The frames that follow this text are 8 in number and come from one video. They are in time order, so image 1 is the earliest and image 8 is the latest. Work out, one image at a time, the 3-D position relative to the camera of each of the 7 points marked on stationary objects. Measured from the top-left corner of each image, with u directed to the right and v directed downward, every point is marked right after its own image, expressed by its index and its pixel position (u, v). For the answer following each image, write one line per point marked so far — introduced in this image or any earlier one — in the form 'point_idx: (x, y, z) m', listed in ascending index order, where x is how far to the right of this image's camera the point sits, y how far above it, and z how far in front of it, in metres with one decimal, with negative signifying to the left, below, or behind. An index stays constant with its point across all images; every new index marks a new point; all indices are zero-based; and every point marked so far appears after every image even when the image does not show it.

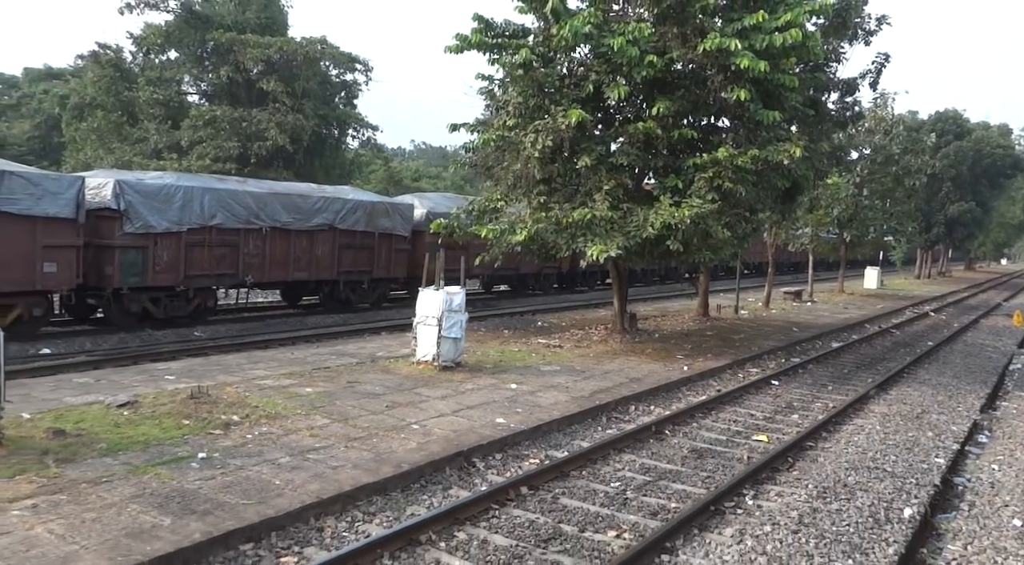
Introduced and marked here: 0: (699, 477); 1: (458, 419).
0: (+1.5, -1.6, +6.8) m
1: (-0.4, -1.2, +7.4) m
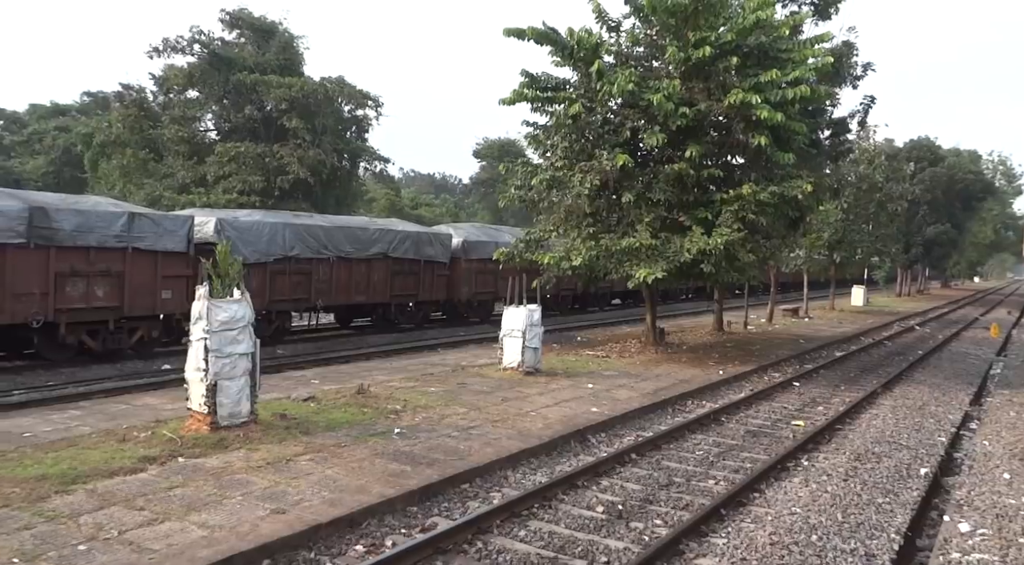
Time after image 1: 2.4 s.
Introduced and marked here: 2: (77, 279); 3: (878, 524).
0: (+2.6, -1.7, +8.6) m
1: (+0.6, -1.4, +9.2) m
2: (-6.1, 0.0, +11.6) m
3: (+2.8, -1.8, +6.4) m
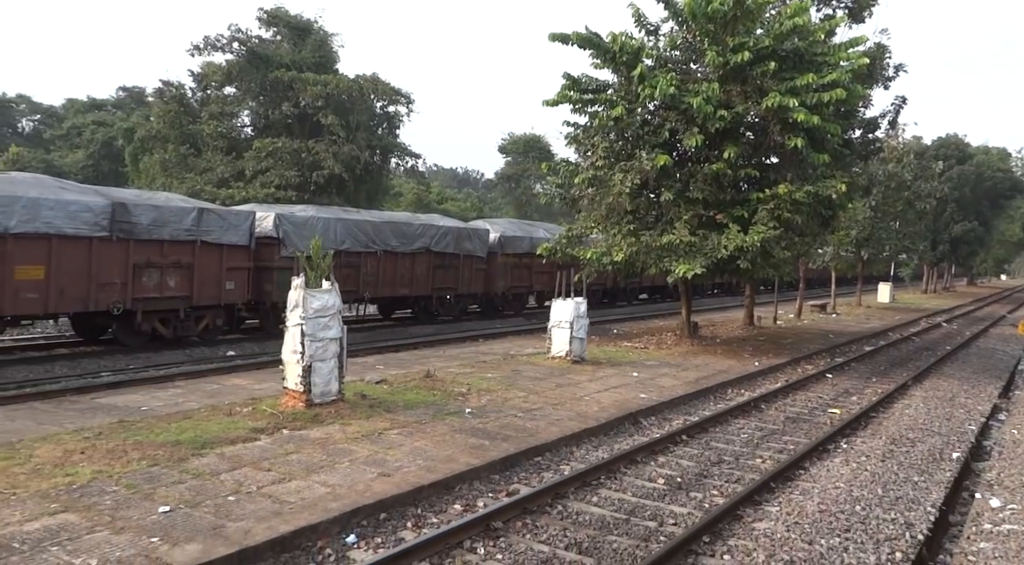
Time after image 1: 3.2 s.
0: (+3.2, -1.7, +9.2) m
1: (+1.2, -1.3, +9.9) m
2: (-5.4, +0.2, +12.4) m
3: (+3.4, -1.8, +7.0) m
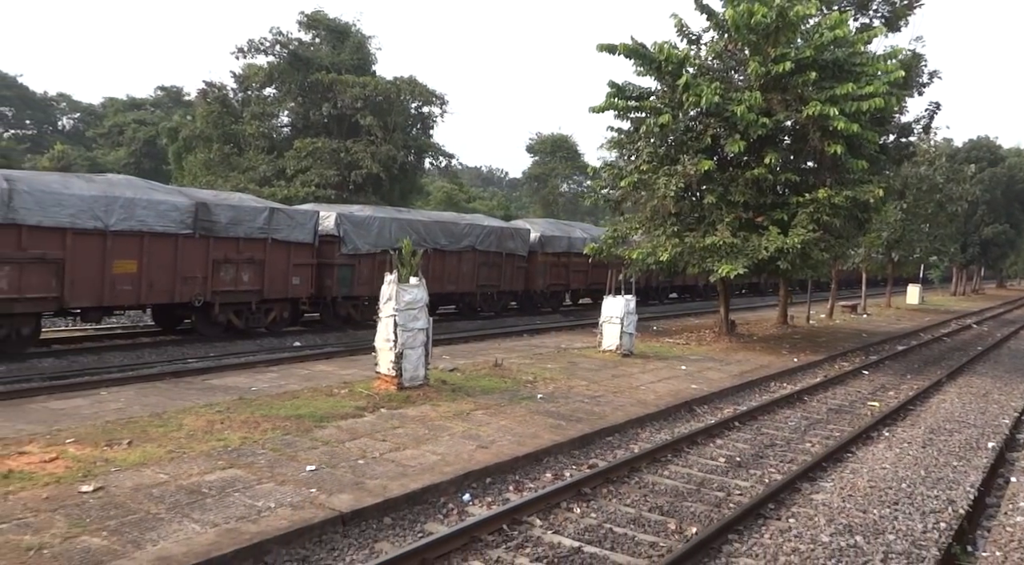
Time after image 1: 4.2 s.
0: (+3.9, -1.6, +9.9) m
1: (+2.0, -1.3, +10.6) m
2: (-4.5, +0.3, +13.3) m
3: (+4.1, -1.8, +7.6) m
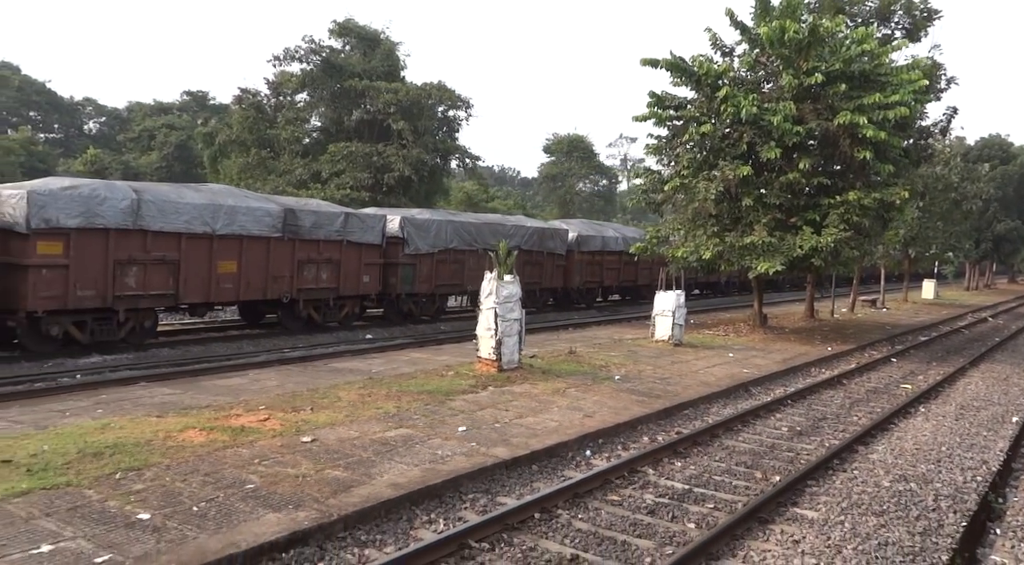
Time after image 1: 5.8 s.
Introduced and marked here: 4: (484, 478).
0: (+4.9, -1.6, +11.1) m
1: (+3.0, -1.2, +11.8) m
2: (-3.5, +0.3, +14.6) m
3: (+5.0, -1.7, +8.8) m
4: (-0.2, -1.4, +5.9) m
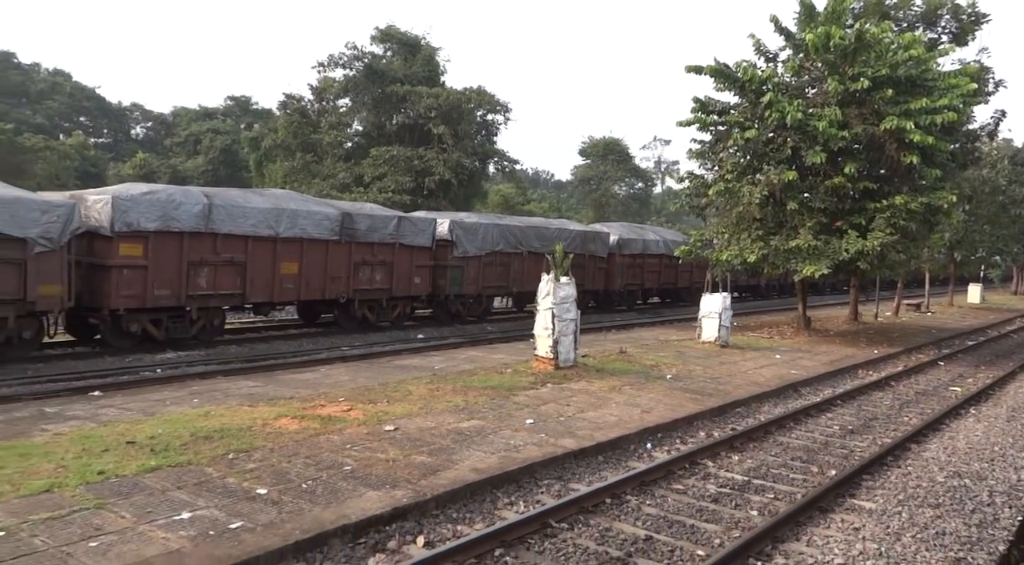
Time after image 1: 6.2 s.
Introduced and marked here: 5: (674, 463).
0: (+5.6, -1.6, +11.3) m
1: (+3.7, -1.3, +12.1) m
2: (-2.7, +0.3, +15.1) m
3: (+5.7, -1.8, +9.0) m
4: (+0.3, -1.4, +6.2) m
5: (+1.3, -1.5, +6.7) m
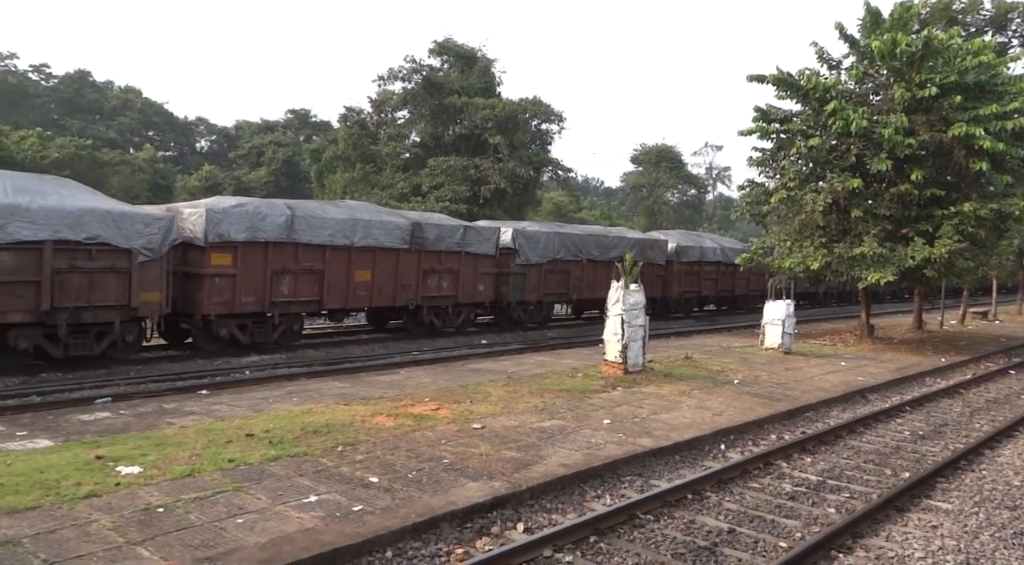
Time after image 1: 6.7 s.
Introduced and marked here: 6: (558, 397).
0: (+6.6, -1.7, +11.3) m
1: (+4.7, -1.4, +12.2) m
2: (-1.5, +0.2, +15.6) m
3: (+6.5, -1.8, +9.0) m
4: (+1.0, -1.4, +6.6) m
5: (+2.0, -1.5, +7.0) m
6: (+0.5, -1.2, +8.5) m
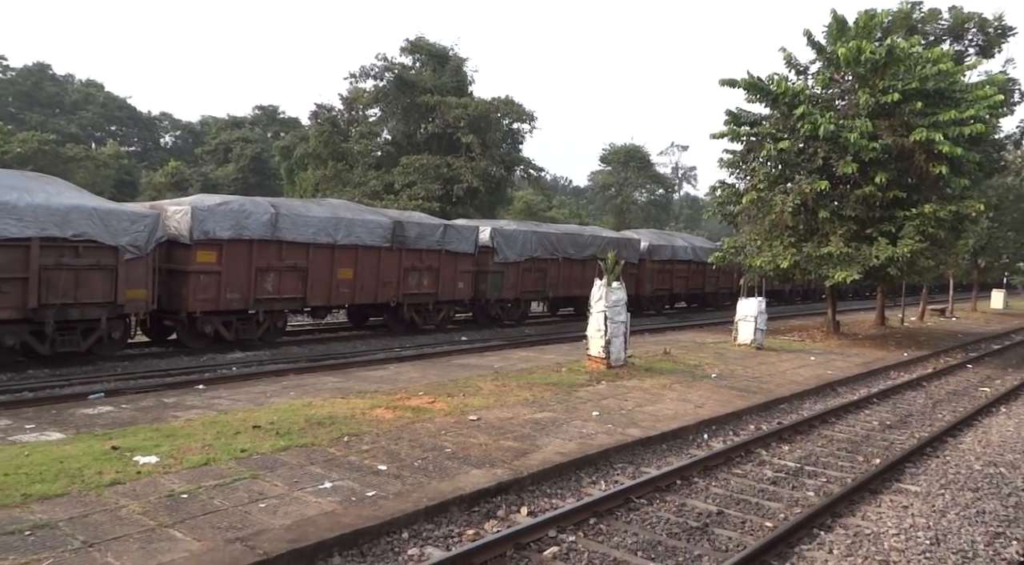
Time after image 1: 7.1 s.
0: (+6.4, -1.7, +11.8) m
1: (+4.4, -1.3, +12.6) m
2: (-1.9, +0.2, +15.8) m
3: (+6.3, -1.8, +9.5) m
4: (+0.9, -1.4, +6.8) m
5: (+1.9, -1.5, +7.3) m
6: (+0.4, -1.1, +8.8) m
